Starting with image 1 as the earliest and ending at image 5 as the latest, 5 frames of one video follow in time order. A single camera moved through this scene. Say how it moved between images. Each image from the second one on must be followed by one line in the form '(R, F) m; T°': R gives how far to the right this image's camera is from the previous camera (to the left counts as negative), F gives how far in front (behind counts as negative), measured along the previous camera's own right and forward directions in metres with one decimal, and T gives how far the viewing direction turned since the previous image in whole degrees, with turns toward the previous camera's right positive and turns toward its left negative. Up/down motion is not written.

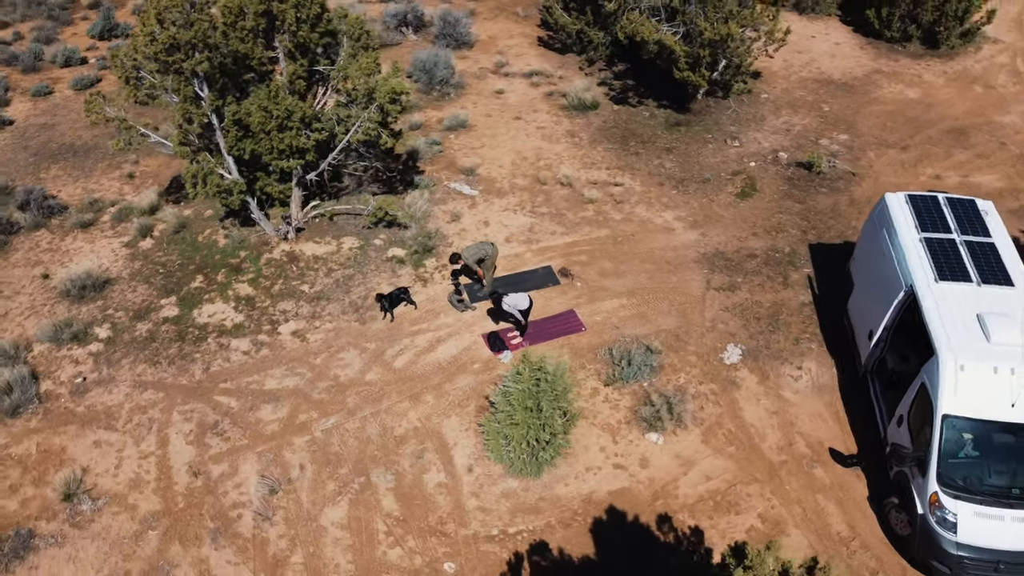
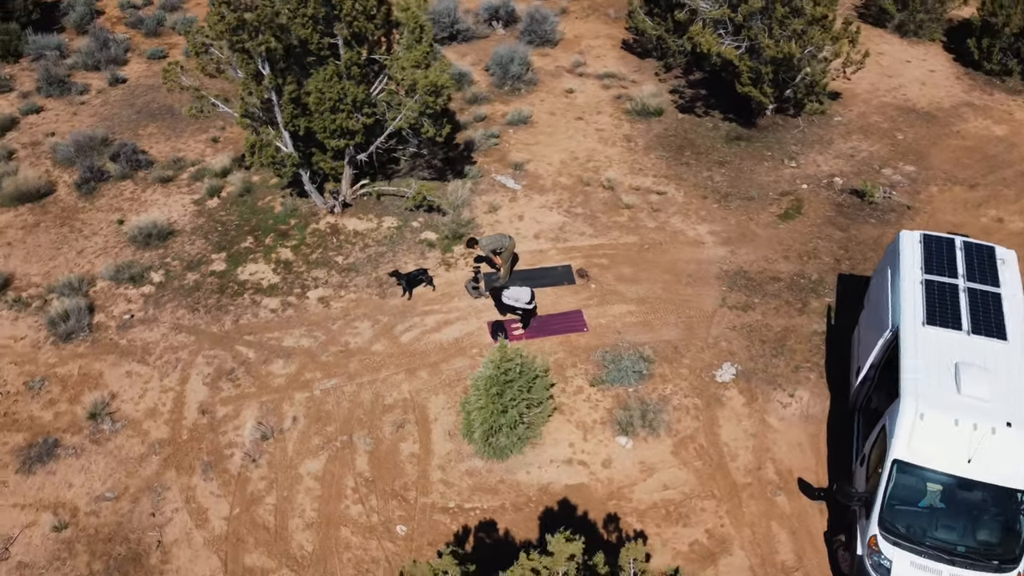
(+1.8, -0.4) m; -9°
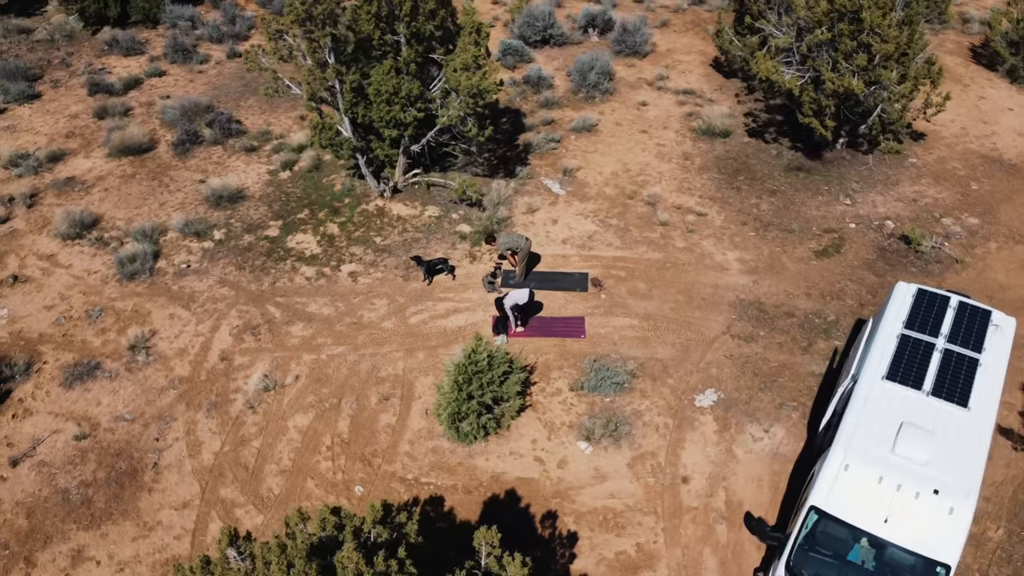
(+2.2, -0.5) m; -10°
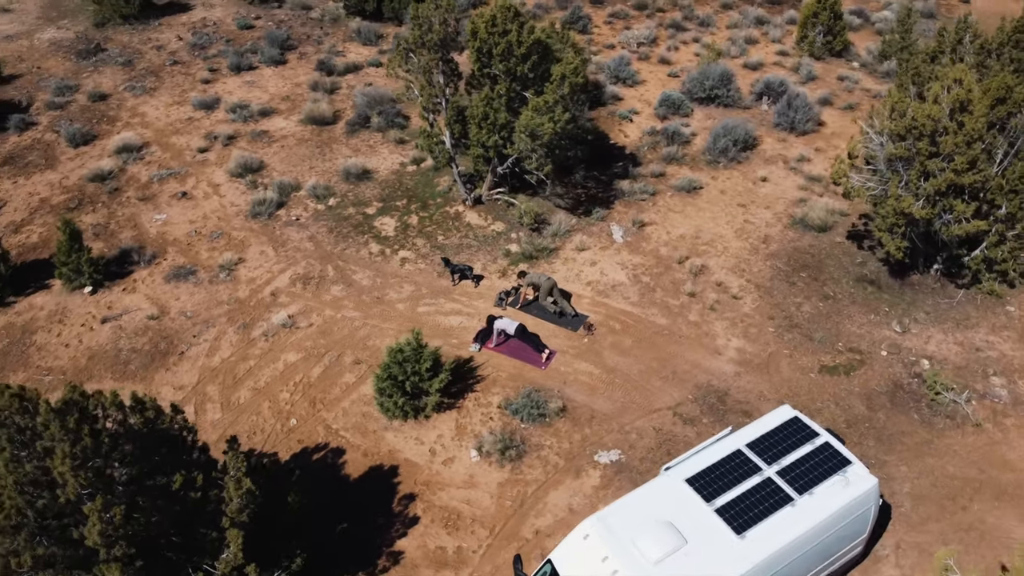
(+5.8, -0.5) m; -21°
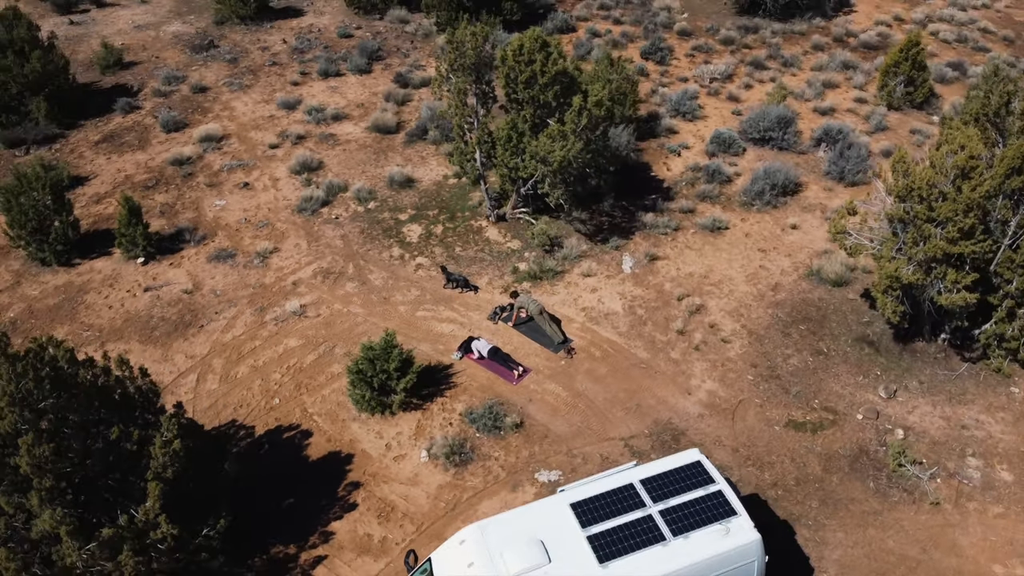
(+2.9, -0.5) m; -9°
